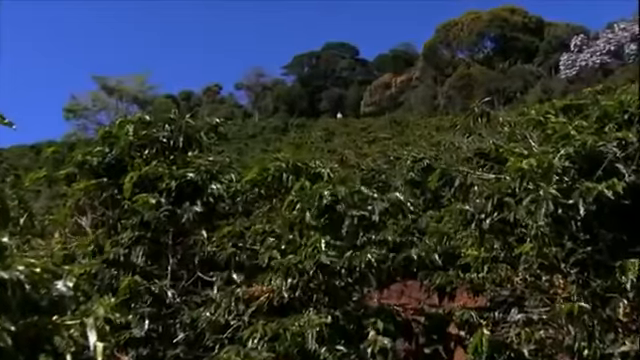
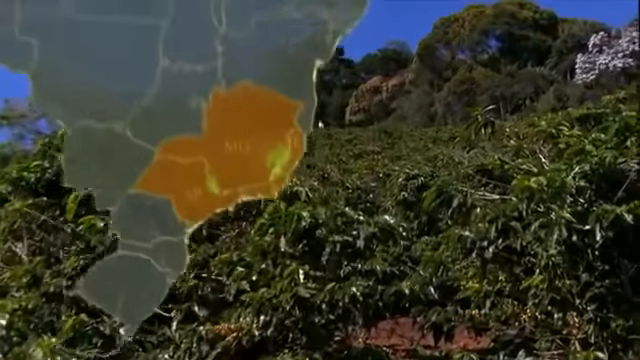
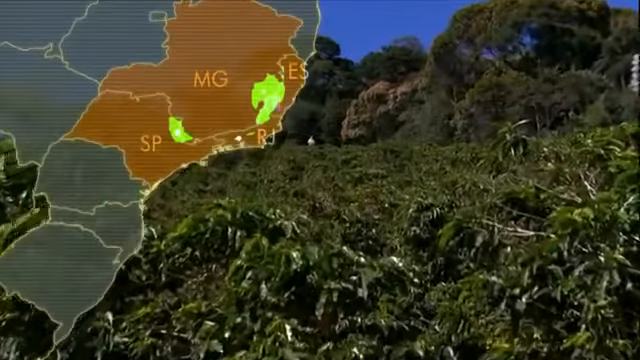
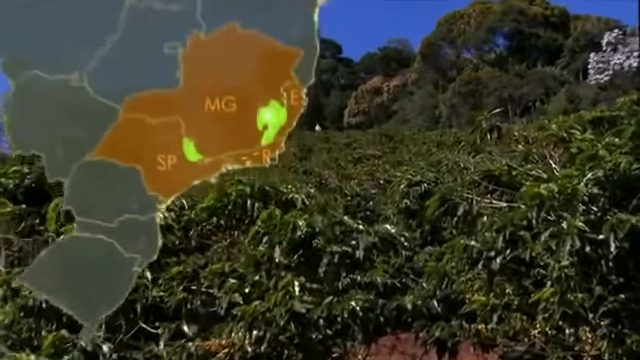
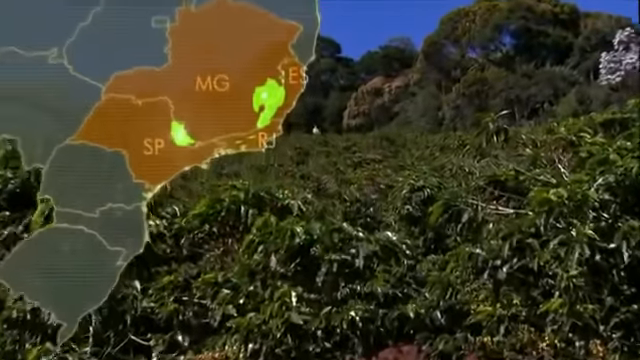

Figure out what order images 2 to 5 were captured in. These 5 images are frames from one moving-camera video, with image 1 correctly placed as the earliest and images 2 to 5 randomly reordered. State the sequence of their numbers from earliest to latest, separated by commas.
2, 4, 5, 3
